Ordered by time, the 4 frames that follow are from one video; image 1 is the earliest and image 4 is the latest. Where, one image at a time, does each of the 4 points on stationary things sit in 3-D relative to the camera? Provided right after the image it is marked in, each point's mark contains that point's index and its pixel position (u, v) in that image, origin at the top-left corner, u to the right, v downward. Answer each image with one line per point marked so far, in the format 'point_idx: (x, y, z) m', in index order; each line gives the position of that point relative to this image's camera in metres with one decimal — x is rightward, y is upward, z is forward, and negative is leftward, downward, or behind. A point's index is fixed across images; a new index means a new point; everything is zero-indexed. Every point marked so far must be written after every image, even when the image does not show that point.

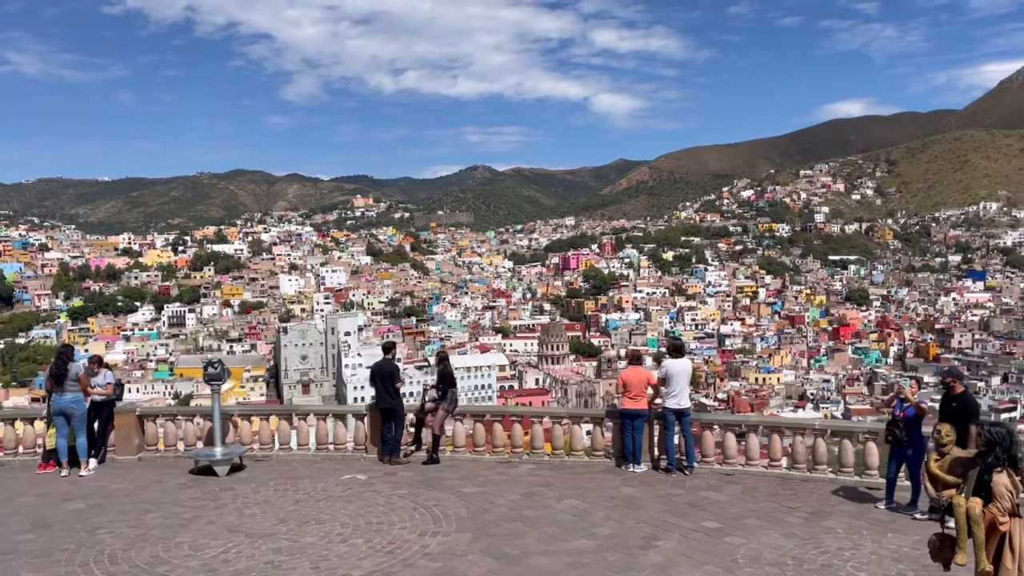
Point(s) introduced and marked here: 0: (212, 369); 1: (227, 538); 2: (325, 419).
0: (-2.4, -0.6, +6.5) m
1: (-1.7, -1.5, +4.9) m
2: (-1.6, -1.1, +7.2) m
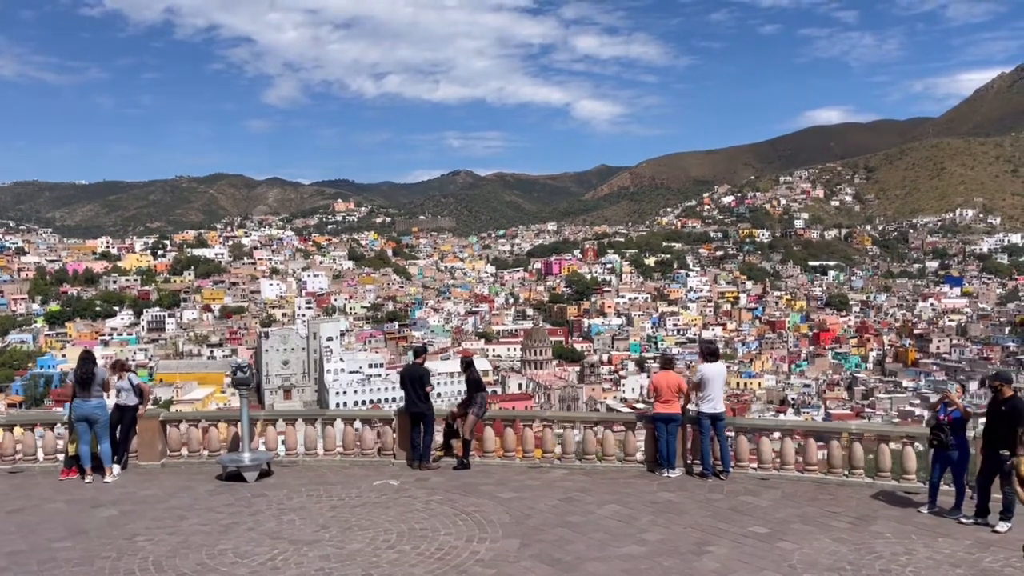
0: (-2.1, -0.7, +6.4) m
1: (-1.4, -1.5, +4.8) m
2: (-1.4, -1.2, +7.1) m
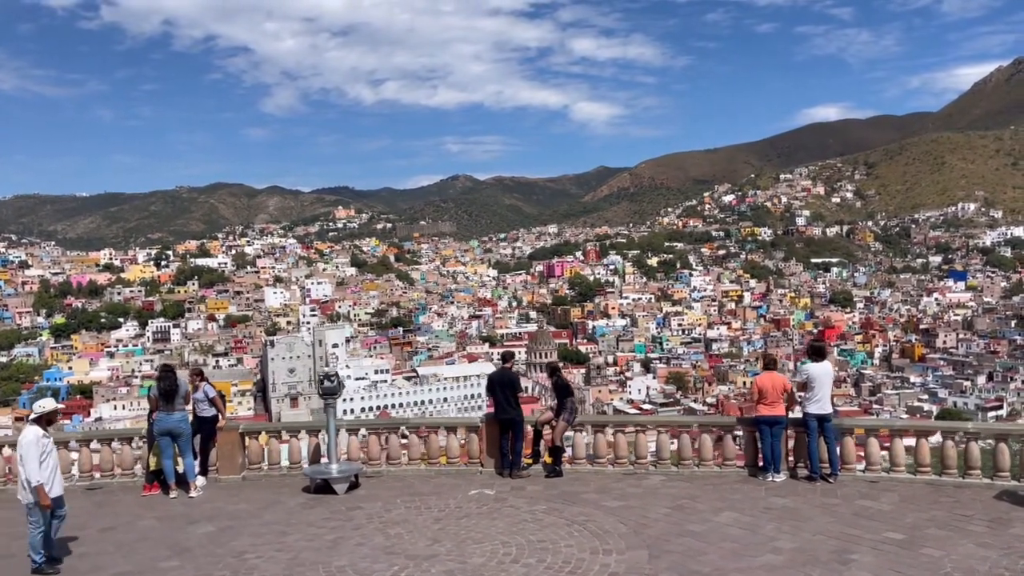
0: (-1.4, -0.7, +6.2) m
1: (-0.7, -1.5, +4.7) m
2: (-0.7, -1.2, +6.9) m
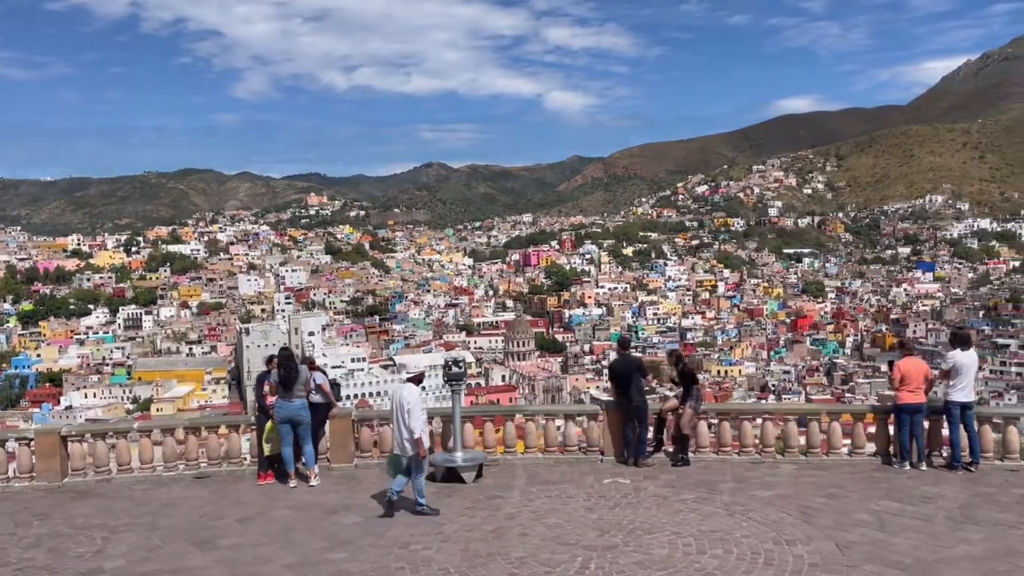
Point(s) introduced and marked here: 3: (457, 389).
0: (-0.4, -0.6, +6.1) m
1: (+0.3, -1.5, +4.5) m
2: (+0.3, -1.1, +6.7) m
3: (-0.4, -0.8, +6.2) m
